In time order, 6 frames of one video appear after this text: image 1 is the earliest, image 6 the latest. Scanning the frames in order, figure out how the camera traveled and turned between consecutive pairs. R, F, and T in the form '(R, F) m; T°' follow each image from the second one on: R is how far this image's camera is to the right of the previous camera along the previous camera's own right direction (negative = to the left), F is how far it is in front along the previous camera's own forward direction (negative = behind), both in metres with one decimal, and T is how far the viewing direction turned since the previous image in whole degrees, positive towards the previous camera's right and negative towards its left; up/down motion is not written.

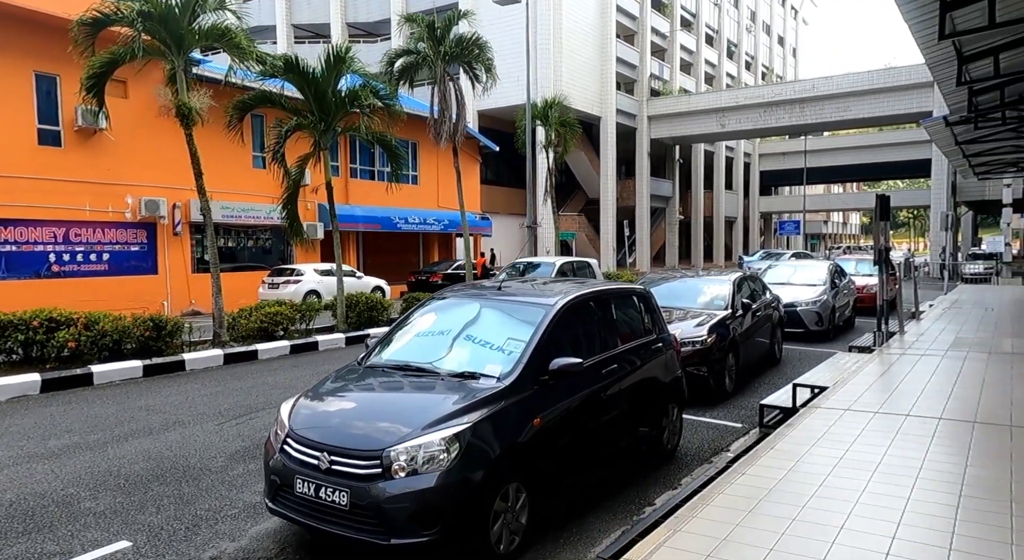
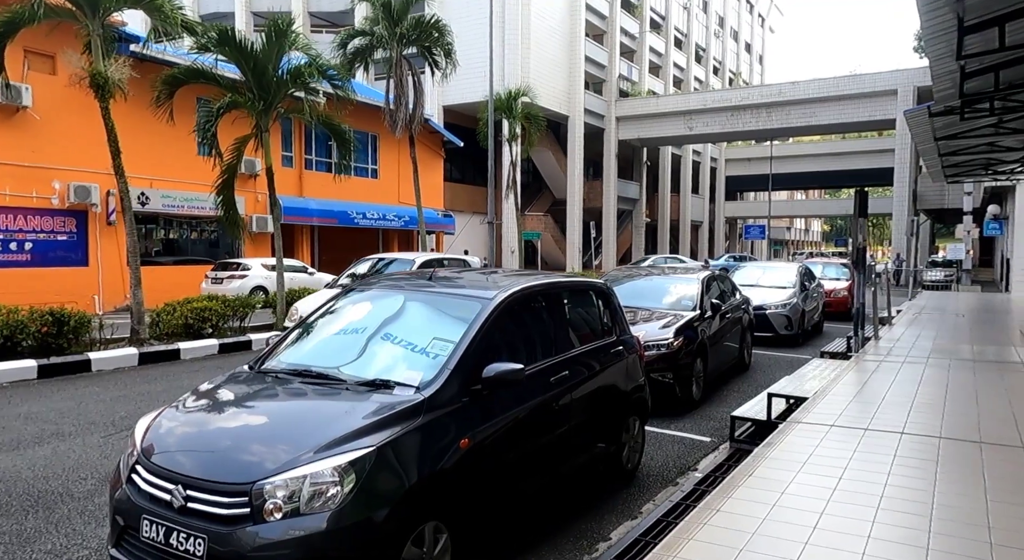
(+0.2, +0.9) m; +3°
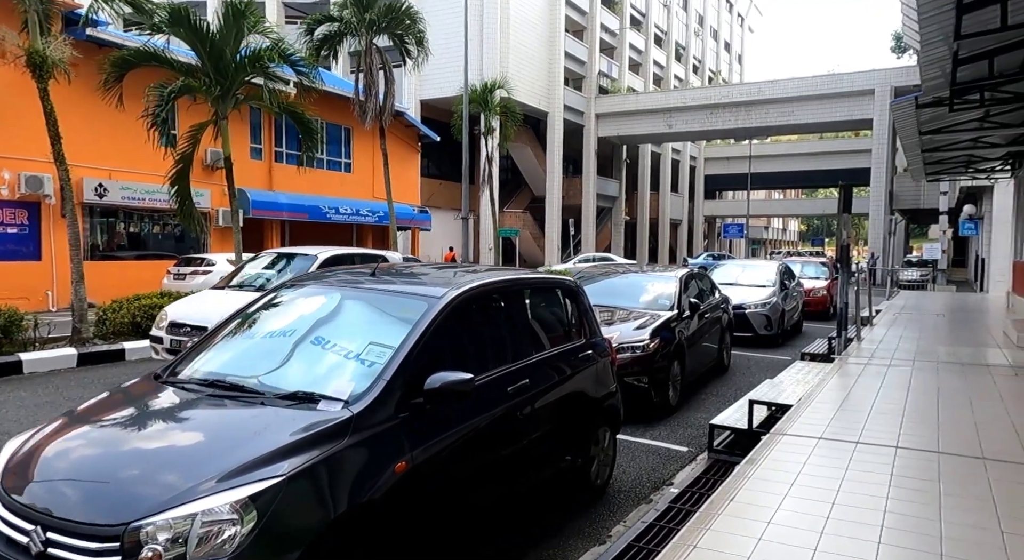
(+0.1, +0.5) m; +2°
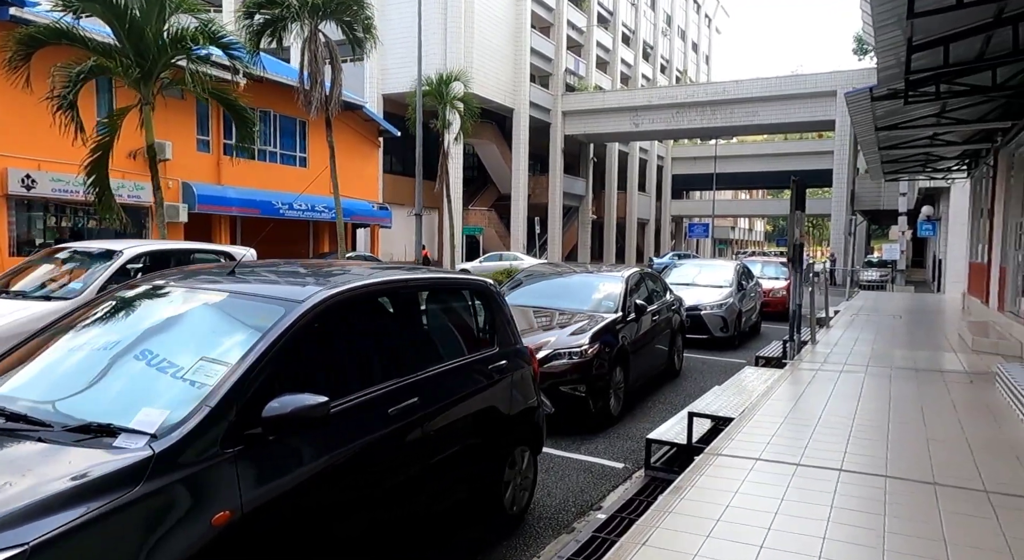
(+0.4, +0.6) m; +2°
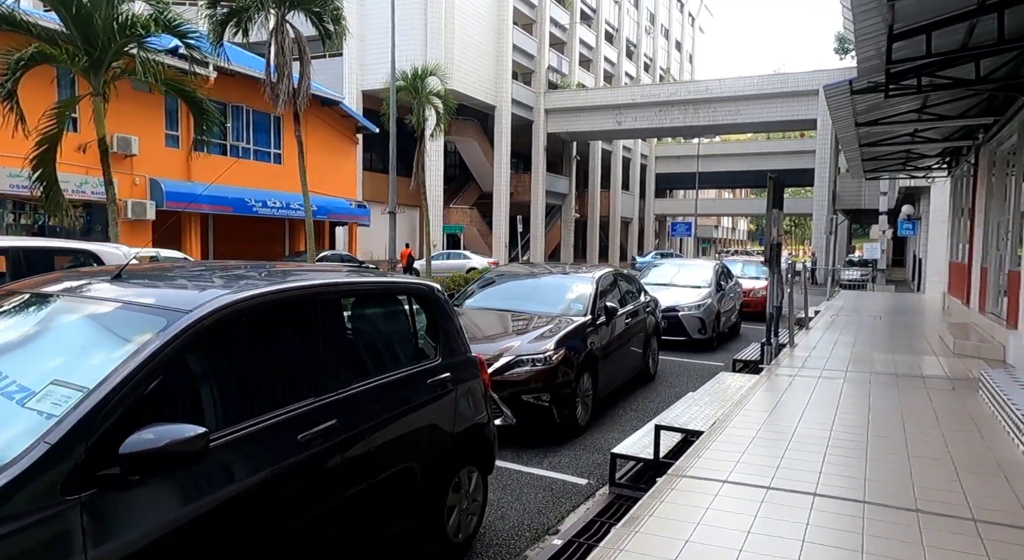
(+0.2, +0.4) m; +1°
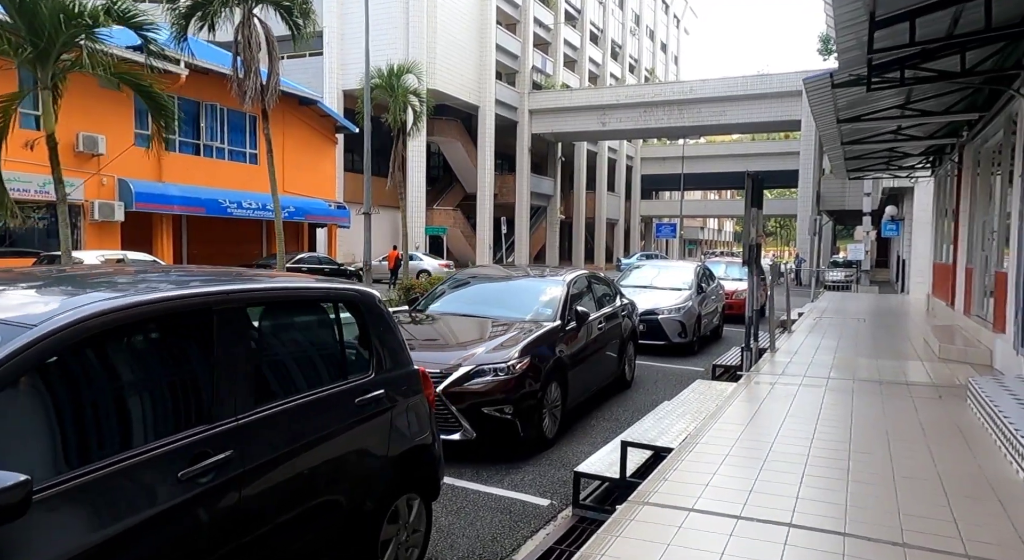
(+0.2, +0.4) m; +1°
